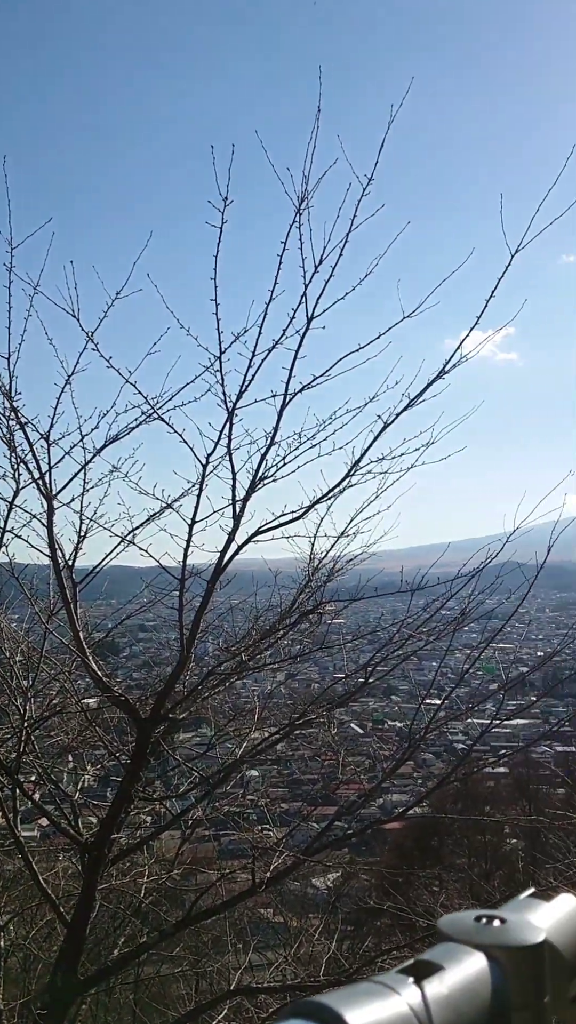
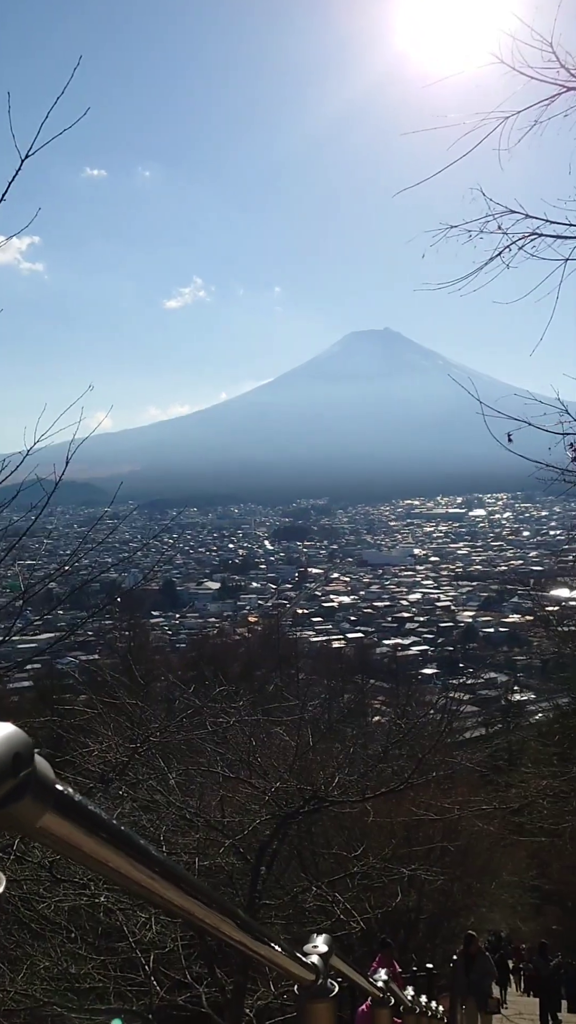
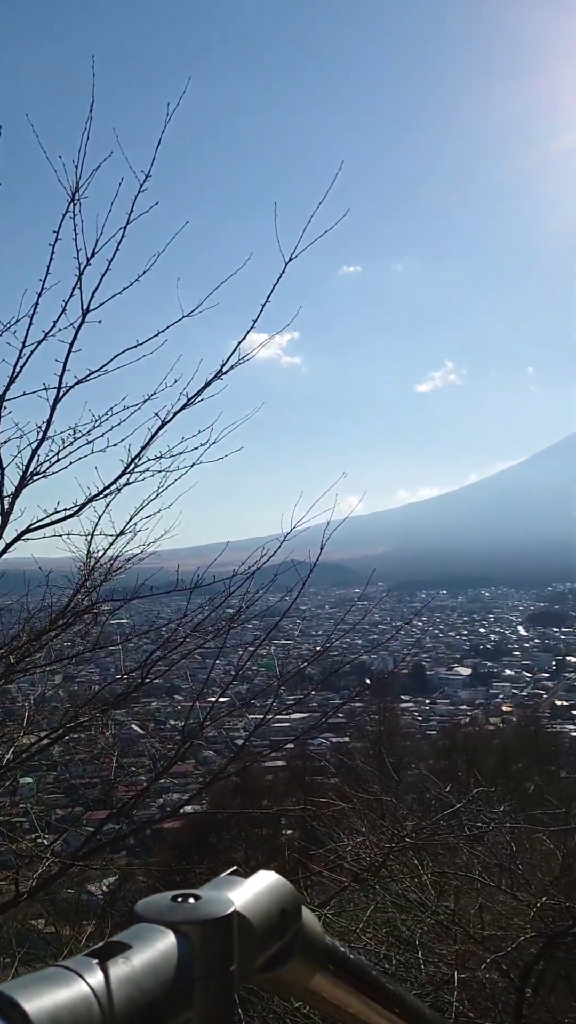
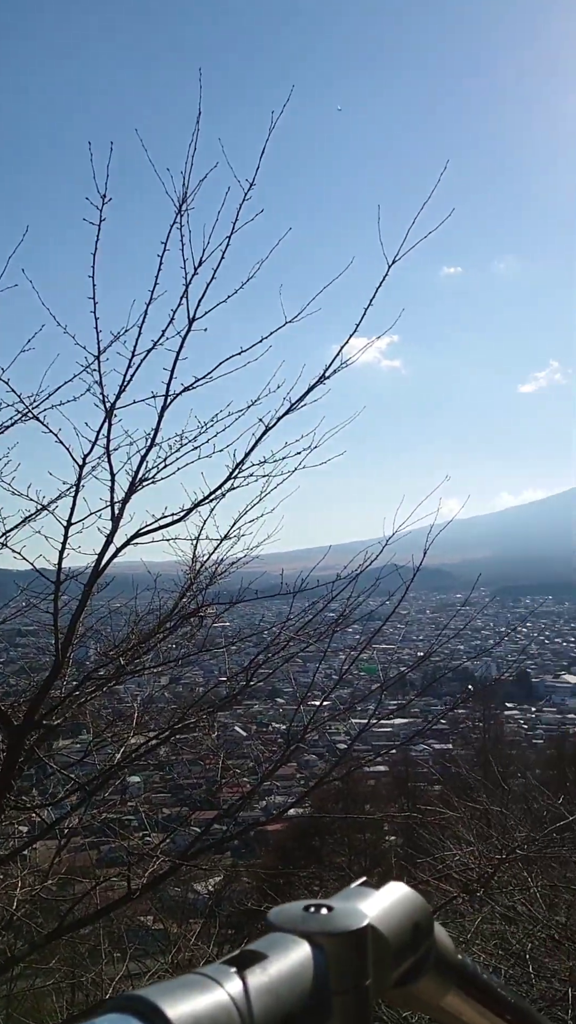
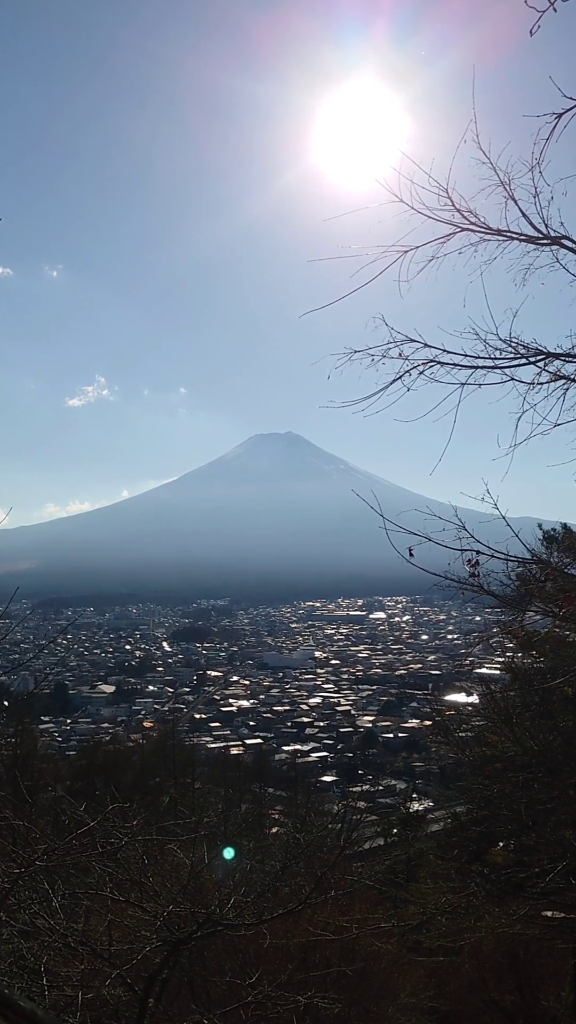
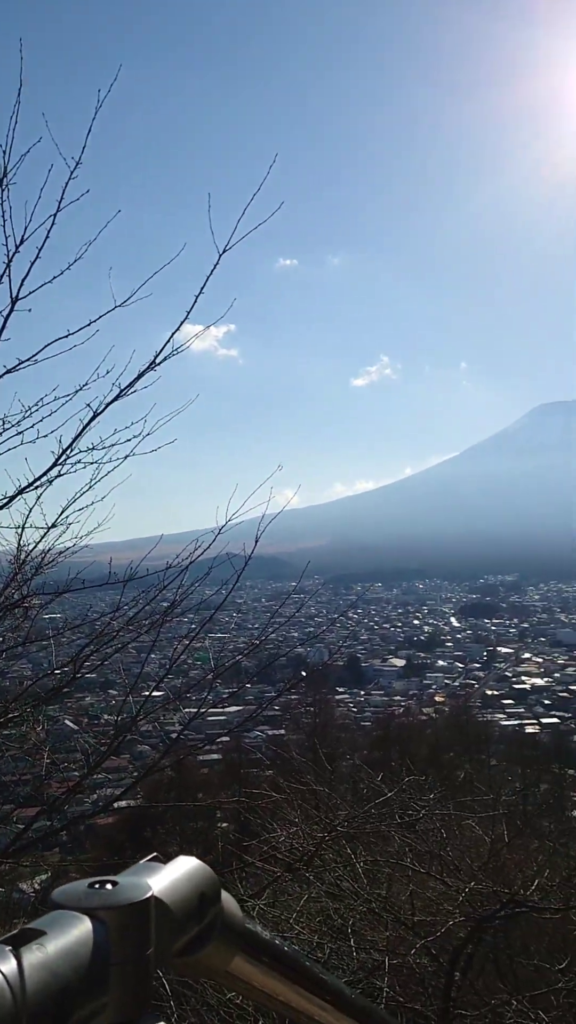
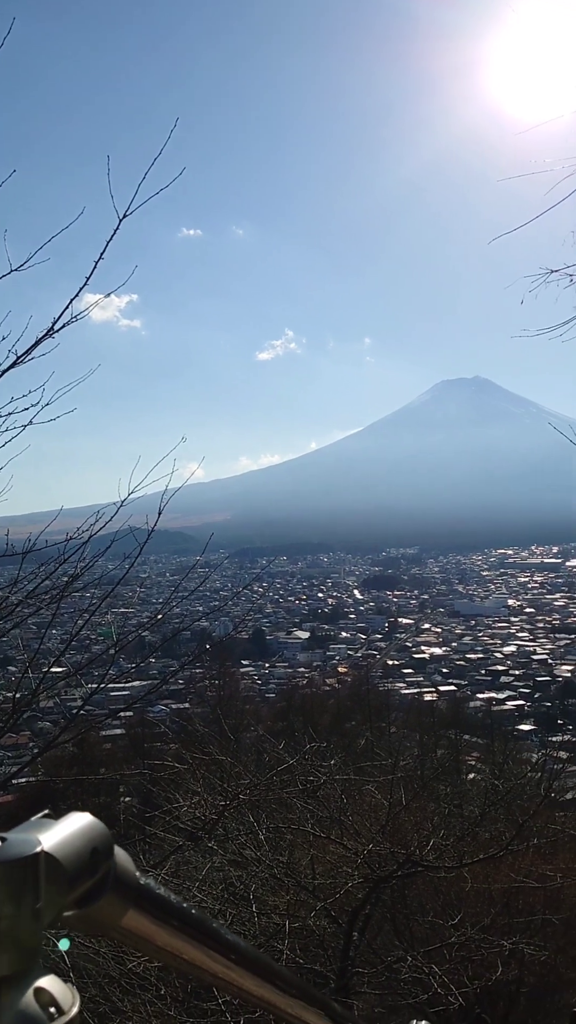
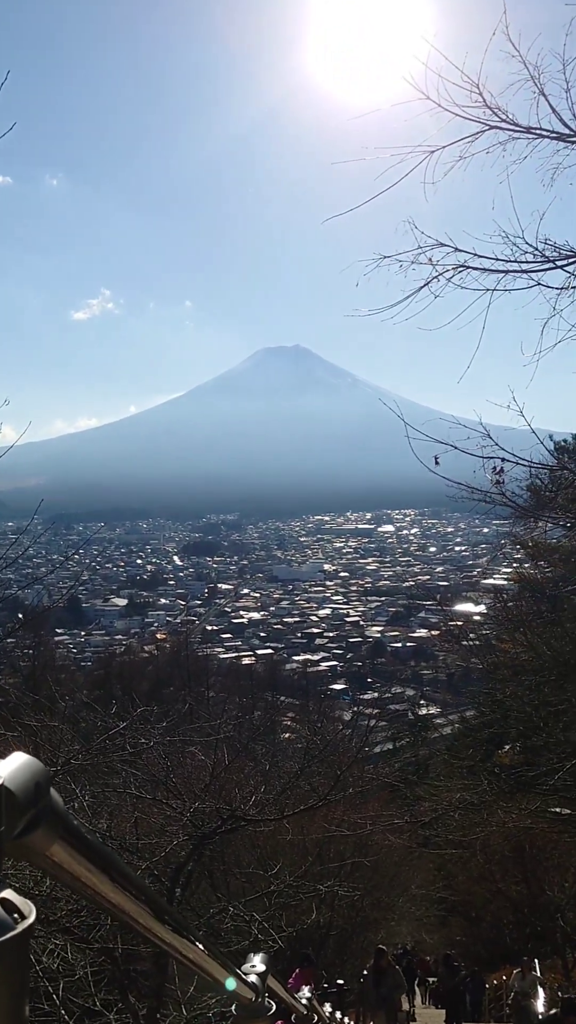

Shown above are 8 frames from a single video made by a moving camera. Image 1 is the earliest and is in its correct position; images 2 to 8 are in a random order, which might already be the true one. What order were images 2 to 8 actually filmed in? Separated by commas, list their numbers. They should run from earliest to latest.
4, 3, 6, 7, 2, 8, 5
